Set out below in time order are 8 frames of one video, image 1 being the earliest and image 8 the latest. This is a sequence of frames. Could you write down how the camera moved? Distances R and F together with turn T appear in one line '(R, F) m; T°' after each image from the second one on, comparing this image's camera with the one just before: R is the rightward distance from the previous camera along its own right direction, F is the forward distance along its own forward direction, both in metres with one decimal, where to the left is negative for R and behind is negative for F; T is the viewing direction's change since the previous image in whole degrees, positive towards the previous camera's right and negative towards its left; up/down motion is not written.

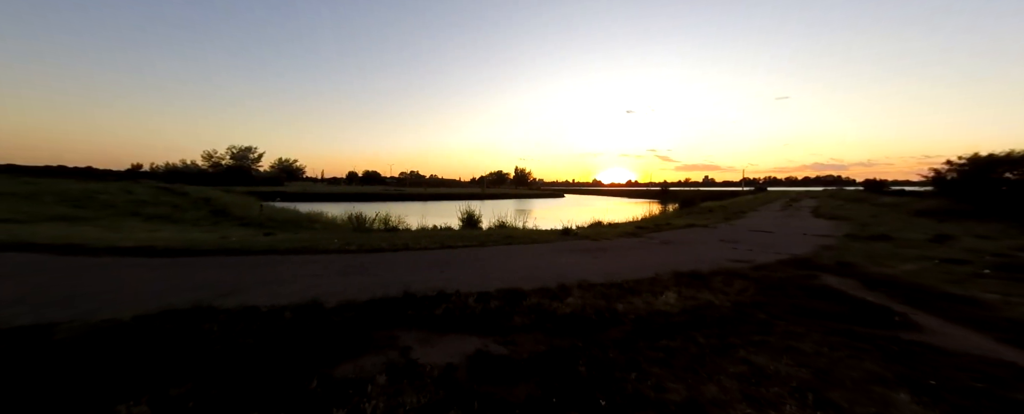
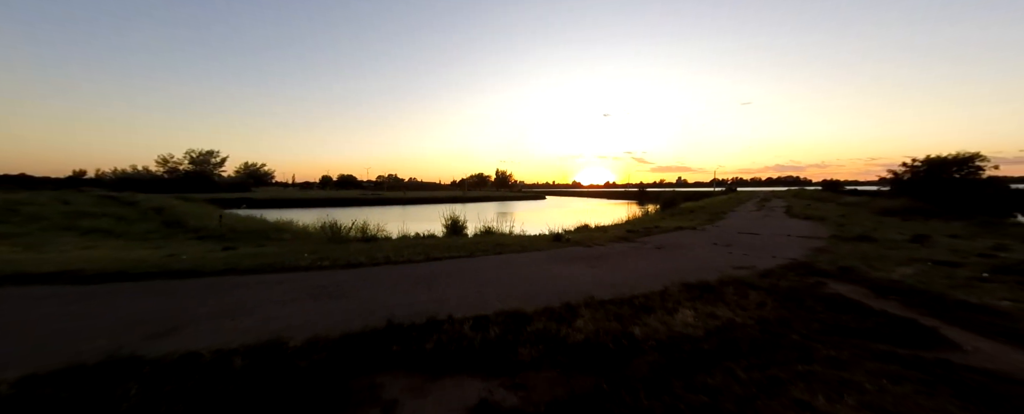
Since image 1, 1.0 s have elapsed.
(-0.3, +0.7) m; +4°
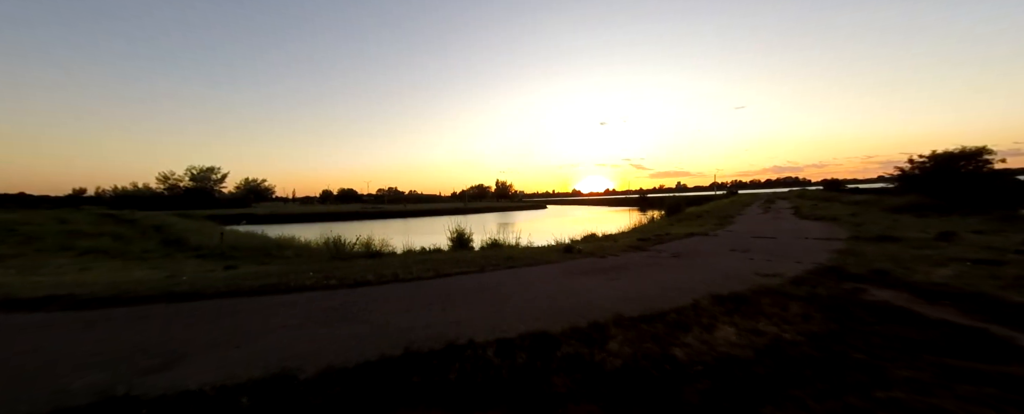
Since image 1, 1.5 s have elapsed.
(-0.3, +0.3) m; 0°
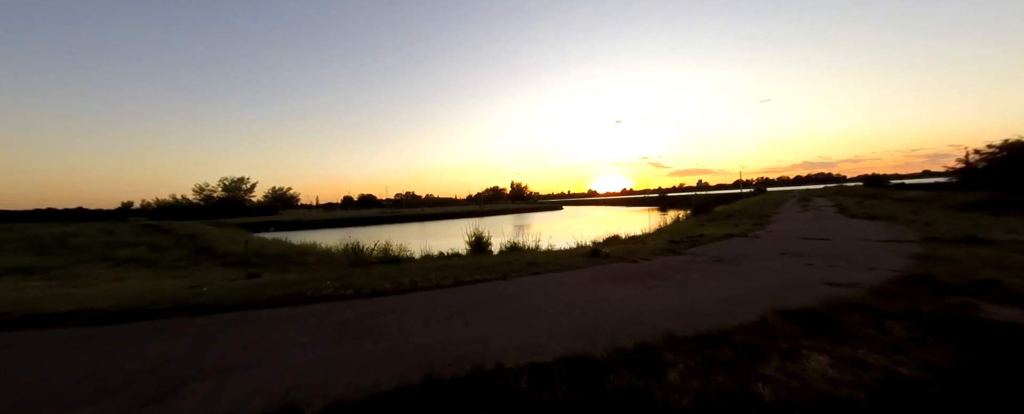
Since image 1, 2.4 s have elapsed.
(-0.2, +0.7) m; -3°
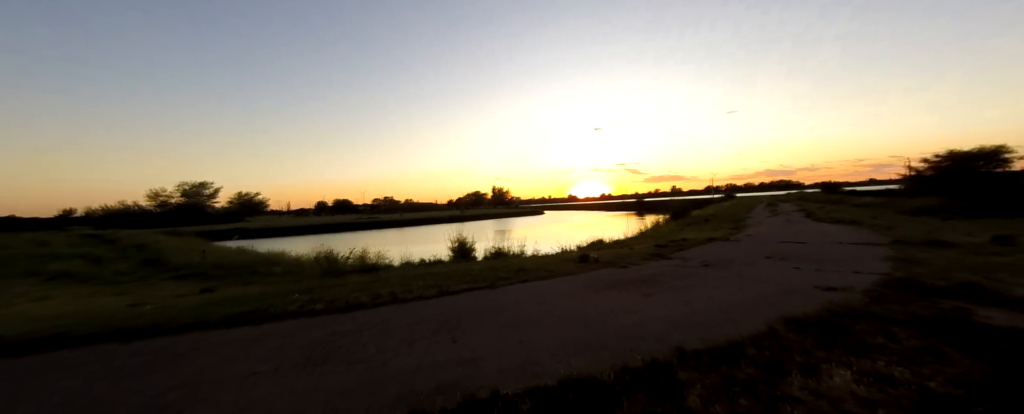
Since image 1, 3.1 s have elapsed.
(-0.2, +0.5) m; +4°
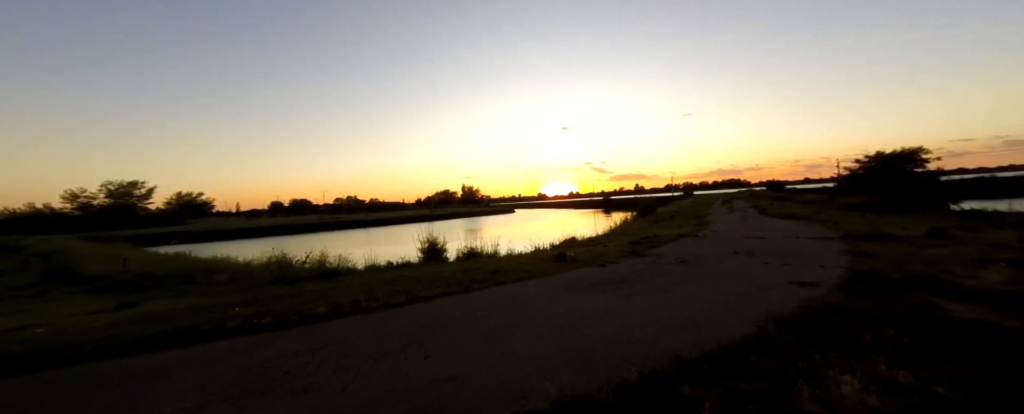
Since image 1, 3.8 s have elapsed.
(-0.1, +0.5) m; +5°
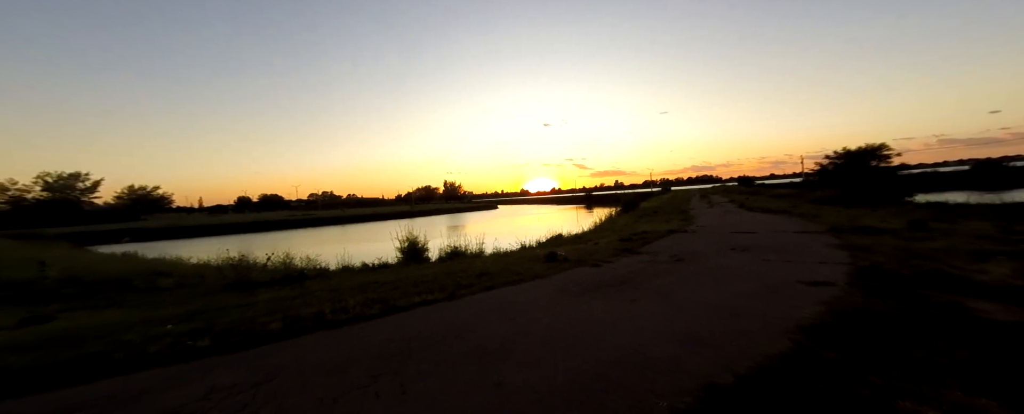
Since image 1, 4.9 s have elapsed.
(-0.2, +0.9) m; +3°
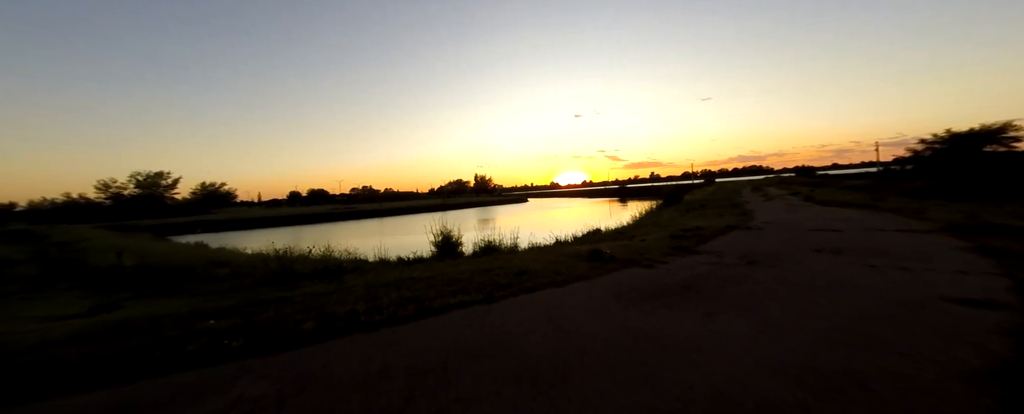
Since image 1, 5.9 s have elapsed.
(-0.2, +0.7) m; -6°
